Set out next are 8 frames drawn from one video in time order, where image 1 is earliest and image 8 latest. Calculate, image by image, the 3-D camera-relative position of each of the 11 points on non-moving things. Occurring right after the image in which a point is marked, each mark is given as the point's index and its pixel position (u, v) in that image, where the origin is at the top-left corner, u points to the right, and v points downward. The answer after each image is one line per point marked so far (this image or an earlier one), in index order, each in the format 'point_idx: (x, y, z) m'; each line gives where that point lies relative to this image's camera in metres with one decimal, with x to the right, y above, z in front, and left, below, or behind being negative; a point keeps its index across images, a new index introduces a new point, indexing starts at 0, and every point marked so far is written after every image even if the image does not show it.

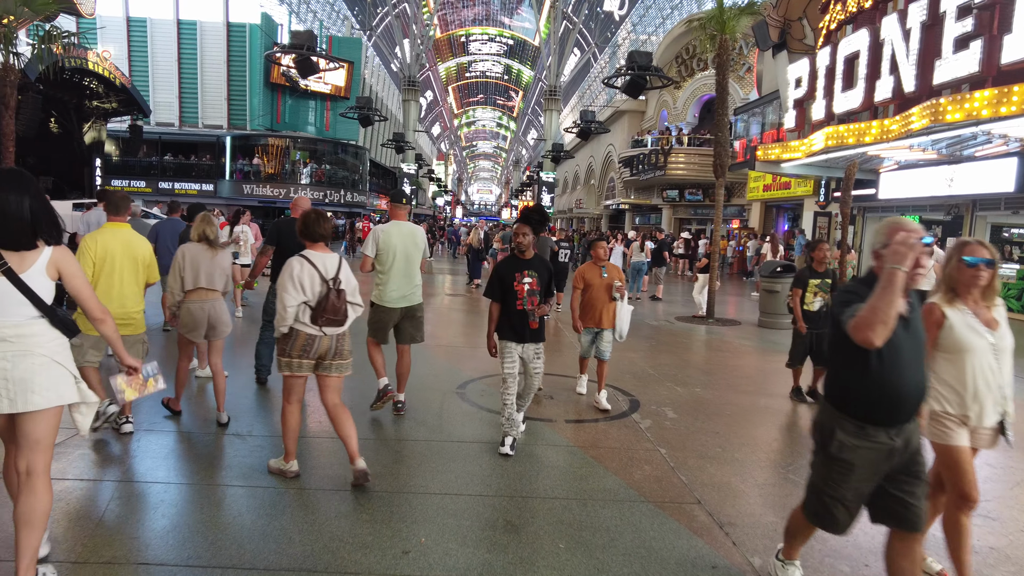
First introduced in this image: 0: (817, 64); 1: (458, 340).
0: (+7.6, +5.6, +15.7) m
1: (-0.8, -0.8, +9.3) m
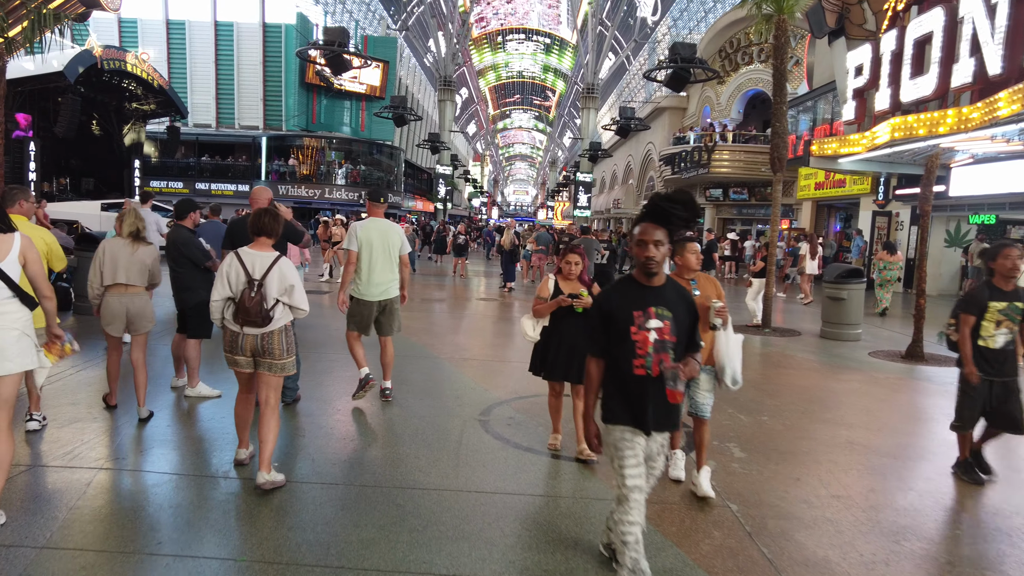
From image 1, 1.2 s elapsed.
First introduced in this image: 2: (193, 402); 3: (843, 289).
0: (+8.4, +5.5, +14.3) m
1: (-0.3, -0.8, +8.4) m
2: (-2.7, -1.0, +5.4) m
3: (+5.5, 0.0, +10.5) m
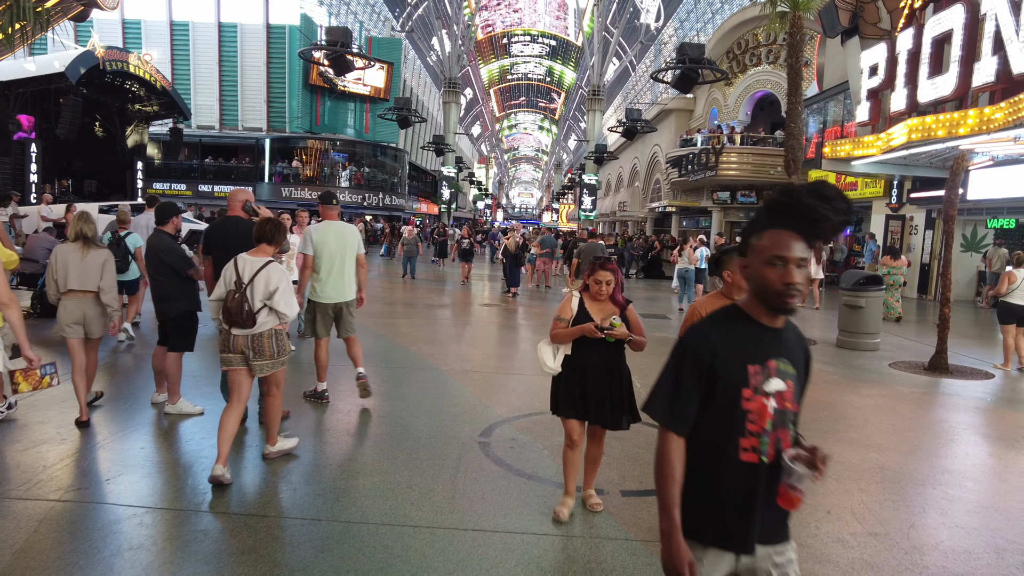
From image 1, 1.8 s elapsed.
0: (+8.5, +5.3, +13.9) m
1: (-0.3, -0.9, +8.0) m
2: (-2.7, -1.1, +5.0) m
3: (+5.6, -0.1, +10.0) m
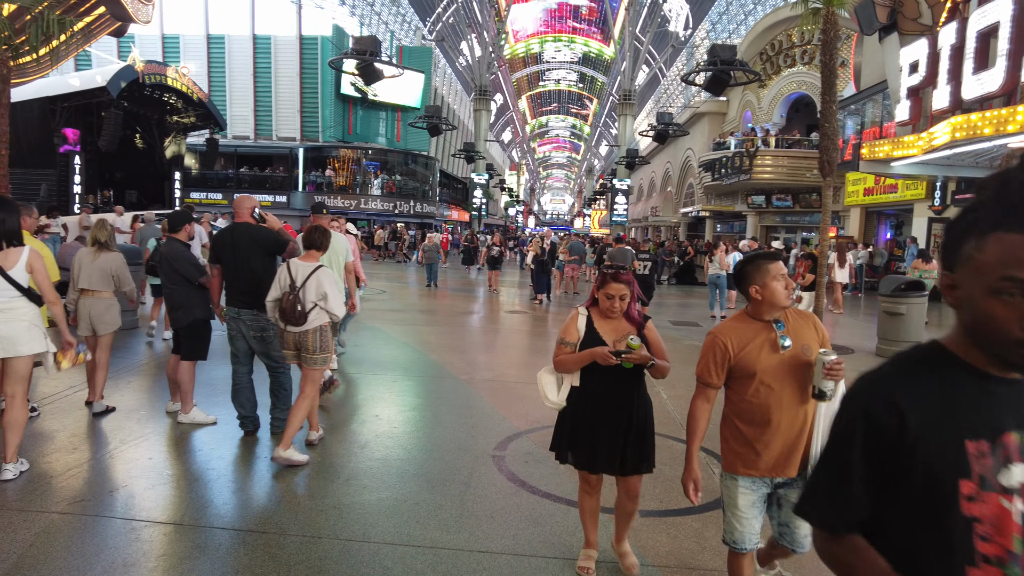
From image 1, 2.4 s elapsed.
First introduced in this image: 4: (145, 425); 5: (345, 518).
0: (+9.1, +5.2, +13.3) m
1: (0.0, -1.0, +7.8) m
2: (-2.6, -1.1, +5.0) m
3: (+5.9, -0.2, +9.6) m
4: (-3.0, -1.1, +5.1) m
5: (-0.9, -1.3, +3.6) m
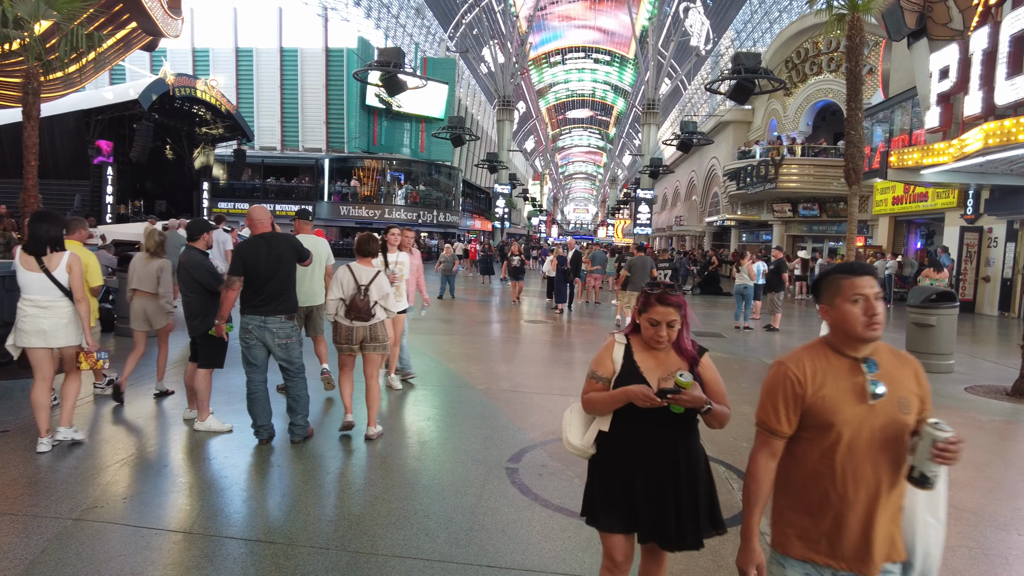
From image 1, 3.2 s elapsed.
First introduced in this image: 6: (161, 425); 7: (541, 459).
0: (+9.5, +5.0, +13.0) m
1: (+0.2, -1.1, +7.7) m
2: (-2.5, -1.2, +5.0) m
3: (+6.2, -0.4, +9.3) m
4: (-2.8, -1.2, +5.1) m
5: (-0.9, -1.4, +3.5) m
6: (-3.0, -1.2, +5.3) m
7: (+0.2, -1.3, +4.7) m
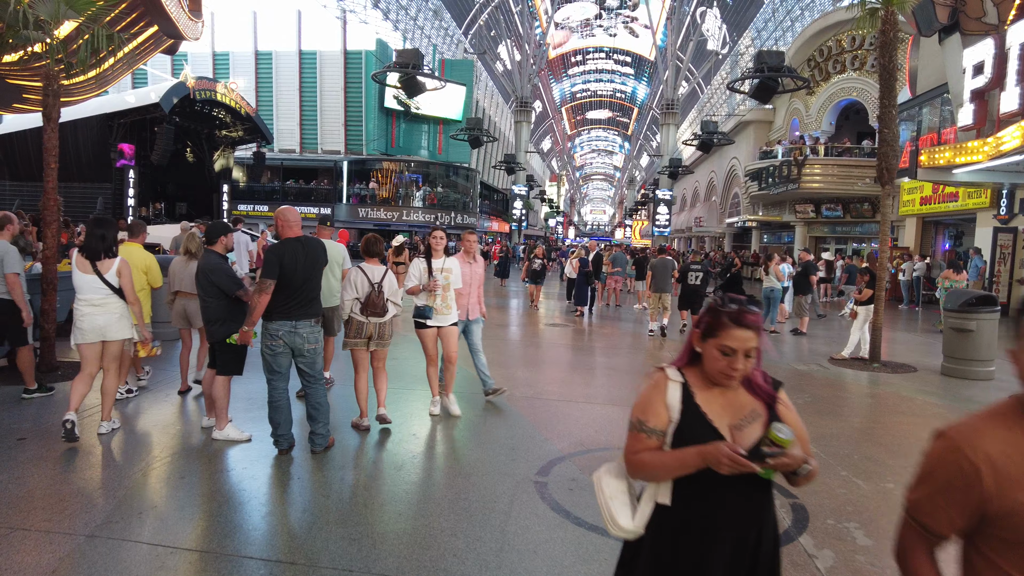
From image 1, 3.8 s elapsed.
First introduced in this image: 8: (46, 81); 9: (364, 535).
0: (+9.9, +4.9, +12.6) m
1: (+0.5, -1.2, +7.5) m
2: (-2.3, -1.2, +4.9) m
3: (+6.5, -0.4, +8.9) m
4: (-2.6, -1.2, +5.0) m
5: (-0.7, -1.4, +3.4) m
6: (-2.7, -1.2, +5.2) m
7: (+0.4, -1.3, +4.5) m
8: (-5.4, +2.4, +7.3) m
9: (-0.8, -1.4, +3.5) m
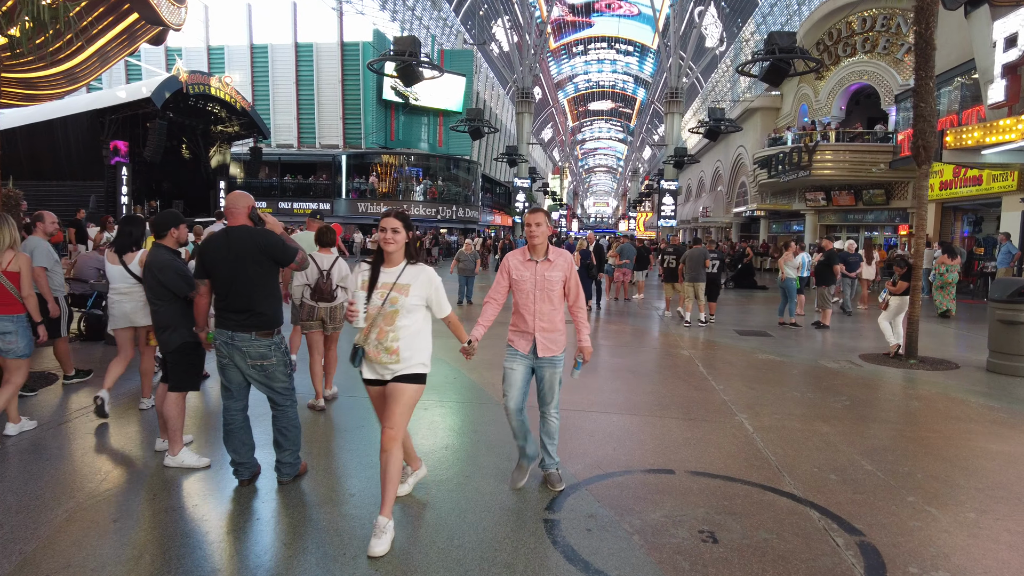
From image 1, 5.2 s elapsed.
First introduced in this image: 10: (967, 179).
0: (+9.9, +5.2, +11.7) m
1: (+0.6, -1.1, +6.8) m
2: (-2.2, -1.2, +4.1) m
3: (+6.6, -0.3, +8.1) m
4: (-2.6, -1.2, +4.2) m
5: (-0.7, -1.4, +2.6) m
6: (-2.7, -1.2, +4.4) m
7: (+0.4, -1.3, +3.7) m
8: (-5.4, +2.4, +6.6) m
9: (-0.8, -1.4, +2.8) m
10: (+14.1, +3.4, +19.3) m
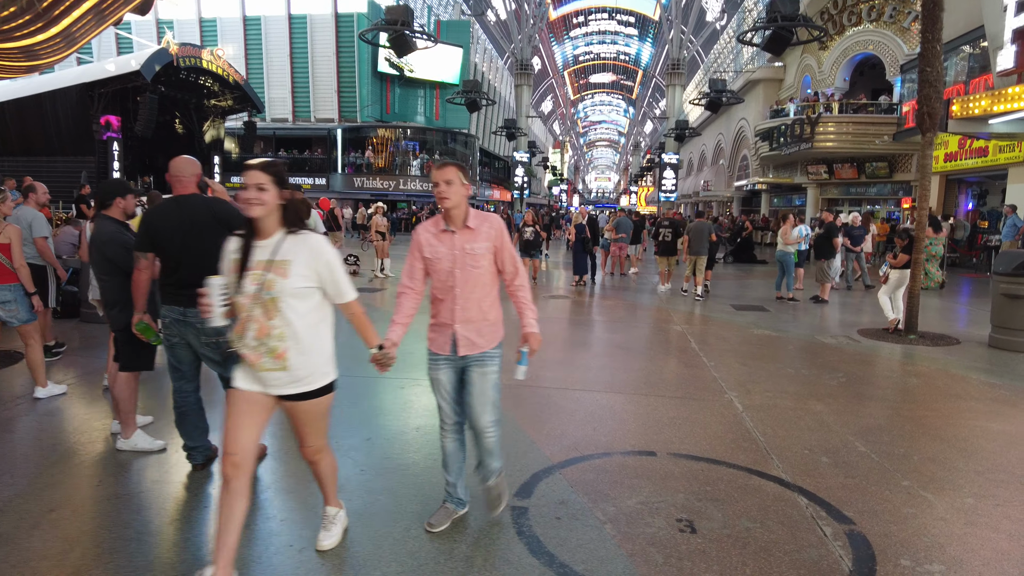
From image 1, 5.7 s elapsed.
0: (+9.8, +5.6, +11.2) m
1: (+0.4, -0.9, +6.6) m
2: (-2.4, -1.1, +3.9) m
3: (+6.4, +0.1, +7.8) m
4: (-2.8, -1.1, +4.0) m
5: (-0.9, -1.3, +2.4) m
6: (-2.9, -1.0, +4.2) m
7: (+0.3, -1.1, +3.5) m
8: (-5.6, +2.6, +6.2) m
9: (-1.0, -1.3, +2.6) m
10: (+14.0, +4.2, +18.9) m
